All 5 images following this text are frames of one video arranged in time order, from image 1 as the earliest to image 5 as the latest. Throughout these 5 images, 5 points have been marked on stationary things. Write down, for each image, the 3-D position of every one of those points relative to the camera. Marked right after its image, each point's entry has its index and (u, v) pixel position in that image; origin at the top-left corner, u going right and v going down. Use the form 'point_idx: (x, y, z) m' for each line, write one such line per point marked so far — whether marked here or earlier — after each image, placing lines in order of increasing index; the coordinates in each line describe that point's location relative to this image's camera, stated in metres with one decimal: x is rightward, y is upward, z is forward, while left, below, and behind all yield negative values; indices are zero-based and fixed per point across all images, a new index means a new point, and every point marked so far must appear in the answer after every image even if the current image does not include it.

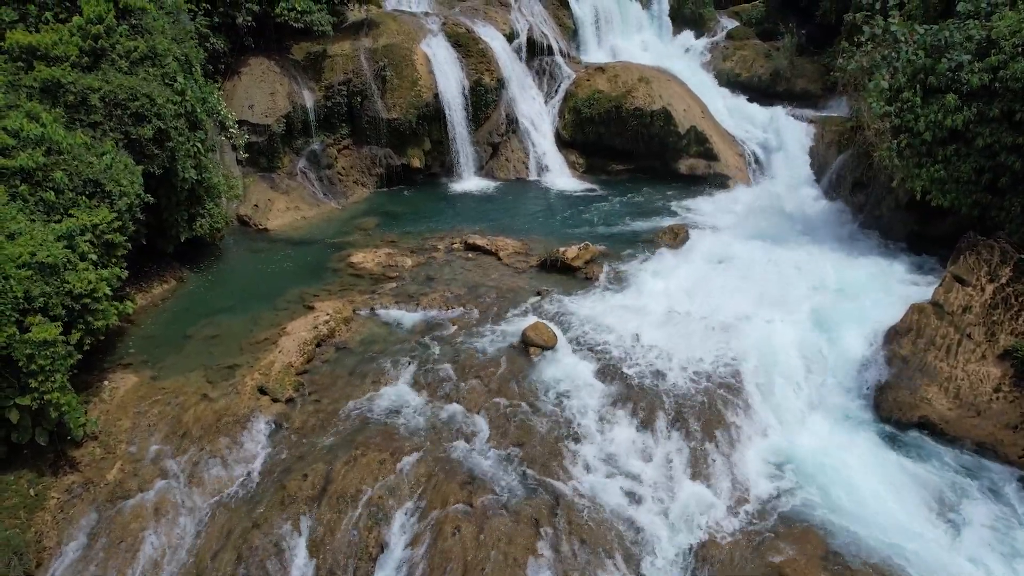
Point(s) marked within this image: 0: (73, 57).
0: (-4.8, +2.5, +7.0) m
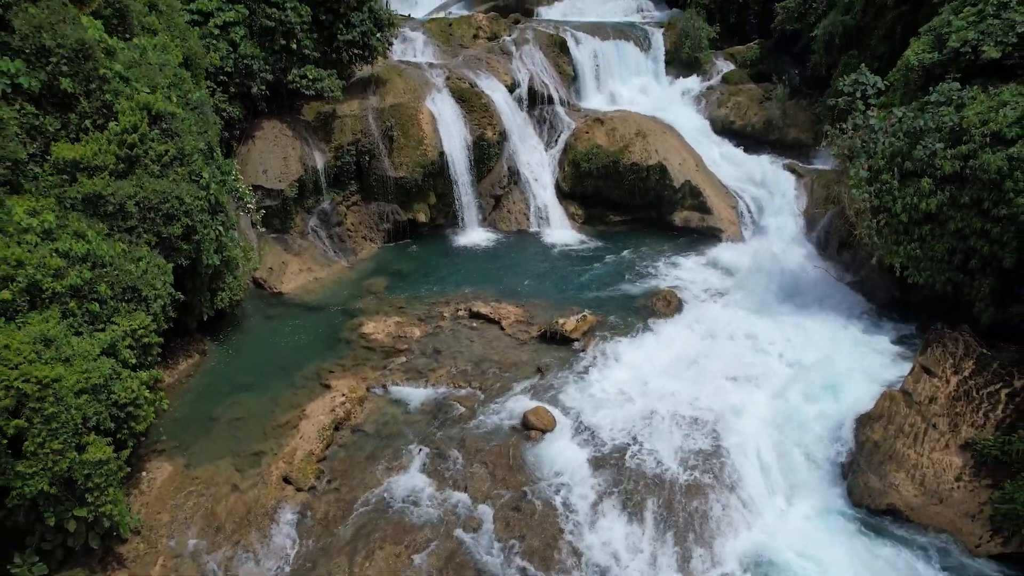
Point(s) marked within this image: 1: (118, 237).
0: (-4.7, +1.4, +7.6) m
1: (-4.5, +0.5, +7.4) m
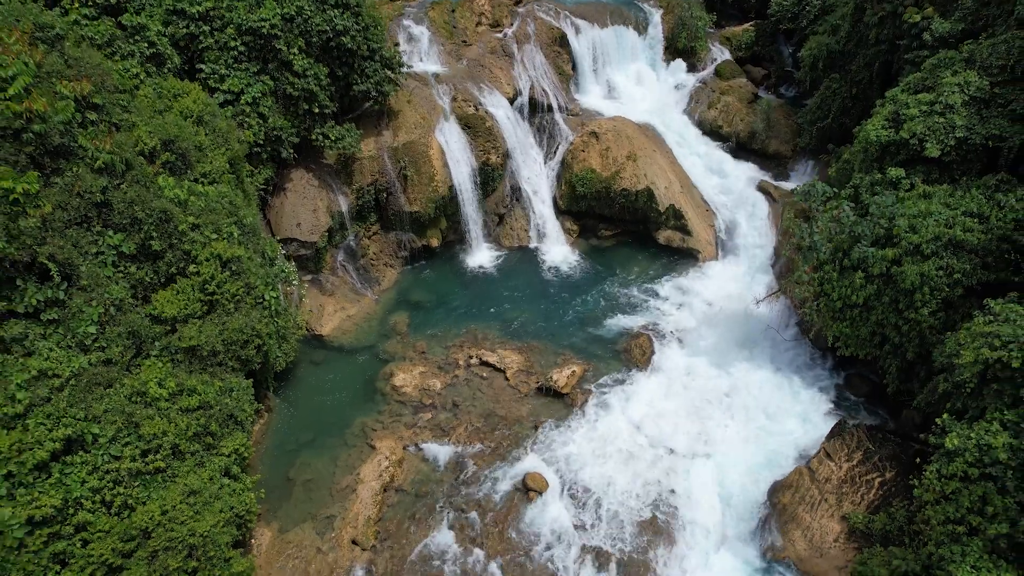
0: (-4.7, -0.3, +9.7) m
1: (-4.4, -1.2, +9.6) m
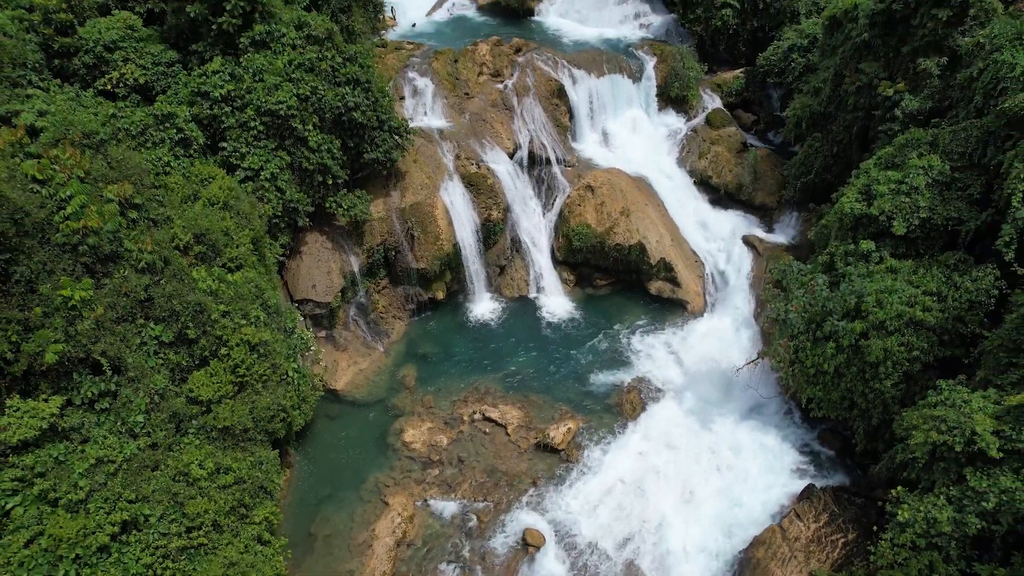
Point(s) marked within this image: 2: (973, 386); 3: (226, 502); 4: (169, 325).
0: (-4.7, -1.7, +10.8) m
1: (-4.4, -2.6, +10.7) m
2: (+7.5, -1.6, +10.6) m
3: (-4.4, -3.2, +9.9) m
4: (-5.5, -0.6, +10.4) m
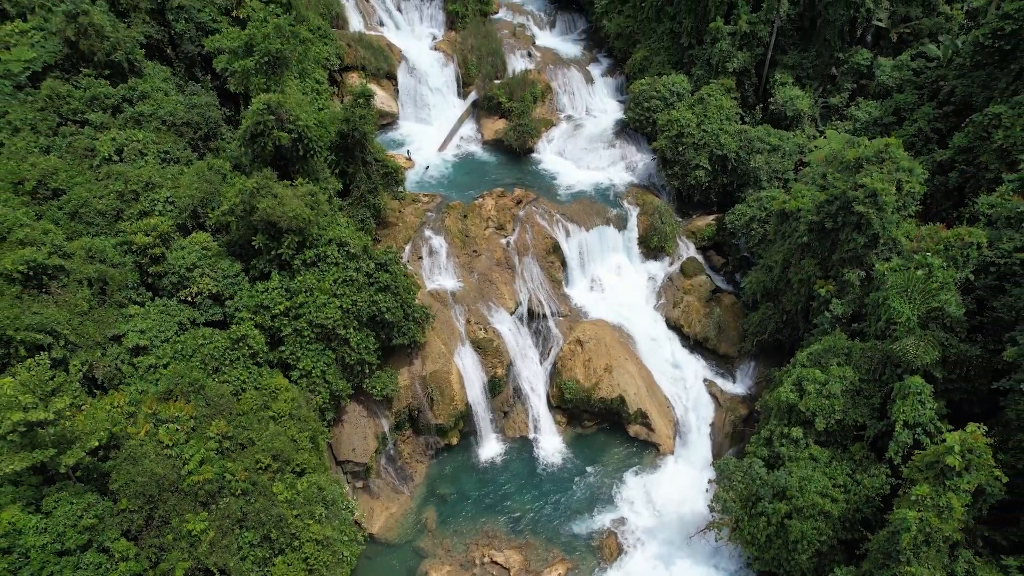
0: (-4.6, -6.3, +14.3) m
1: (-4.4, -7.2, +14.3) m
2: (+7.5, -6.2, +14.1) m
3: (-4.3, -7.8, +13.5) m
4: (-5.4, -5.2, +13.9) m
